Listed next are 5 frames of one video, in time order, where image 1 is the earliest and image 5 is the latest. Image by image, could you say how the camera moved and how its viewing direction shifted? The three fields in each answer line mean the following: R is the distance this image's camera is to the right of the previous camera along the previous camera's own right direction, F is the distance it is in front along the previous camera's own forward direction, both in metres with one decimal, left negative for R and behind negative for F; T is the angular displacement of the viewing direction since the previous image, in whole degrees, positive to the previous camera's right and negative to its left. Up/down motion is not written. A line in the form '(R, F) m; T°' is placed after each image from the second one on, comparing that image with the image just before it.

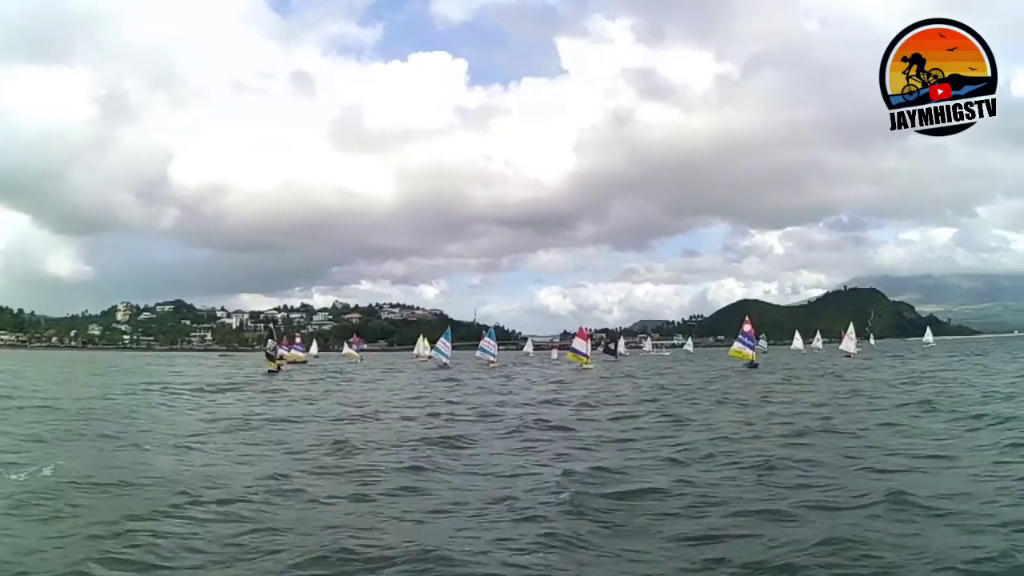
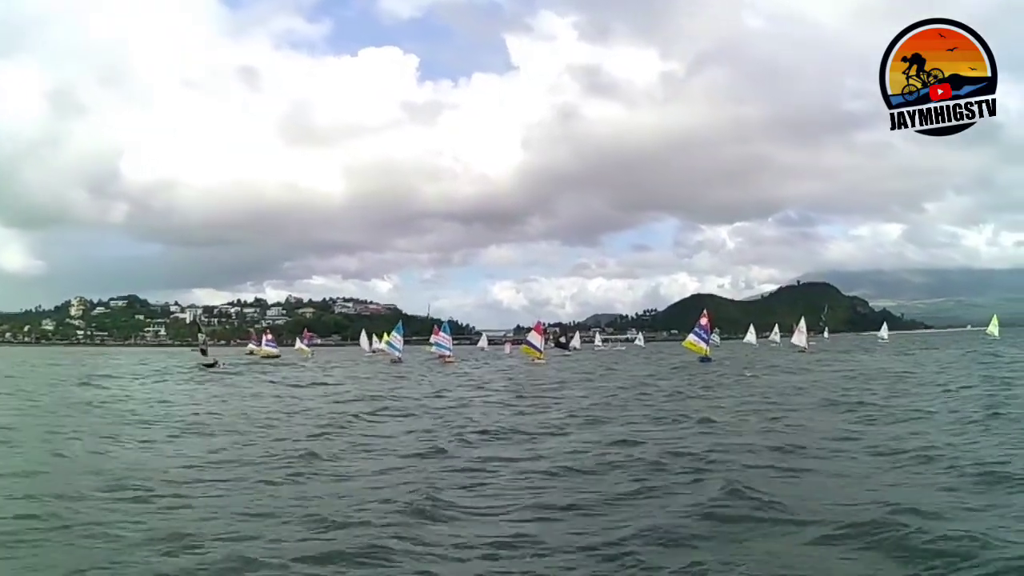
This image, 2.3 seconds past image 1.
(-1.1, -0.6) m; +3°
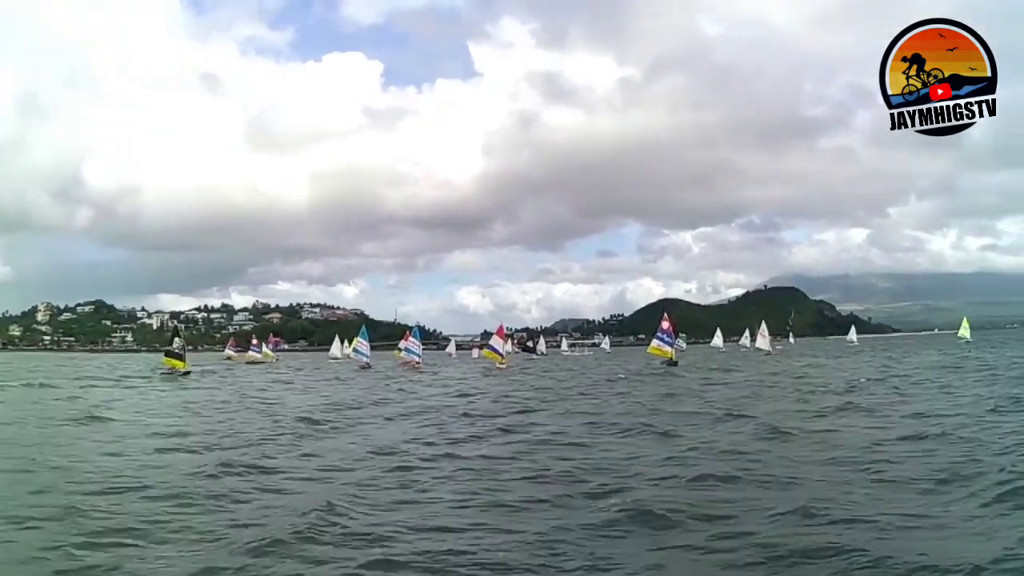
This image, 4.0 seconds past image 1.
(-1.5, +0.5) m; +2°
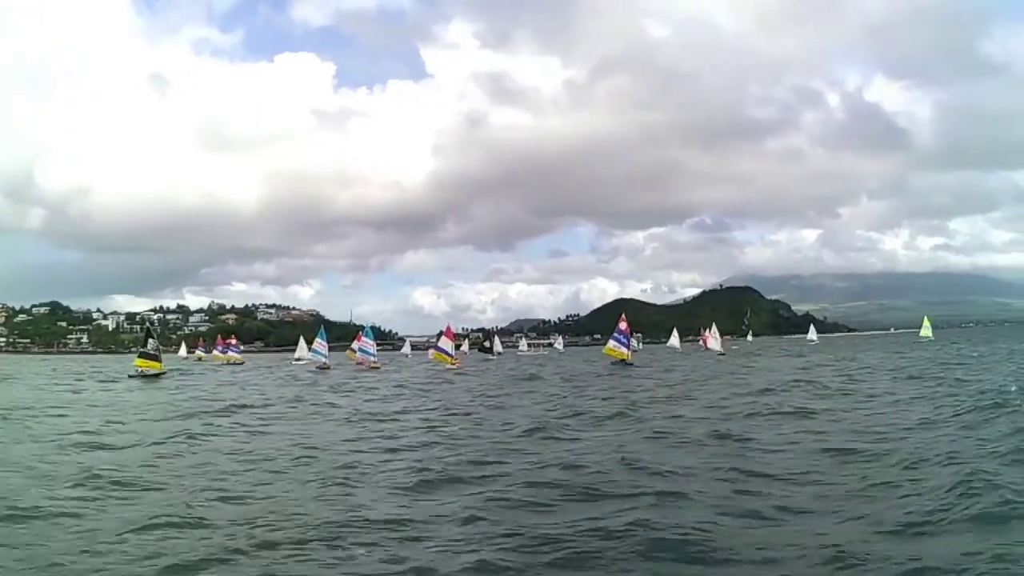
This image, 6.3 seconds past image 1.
(-2.0, +0.1) m; +2°
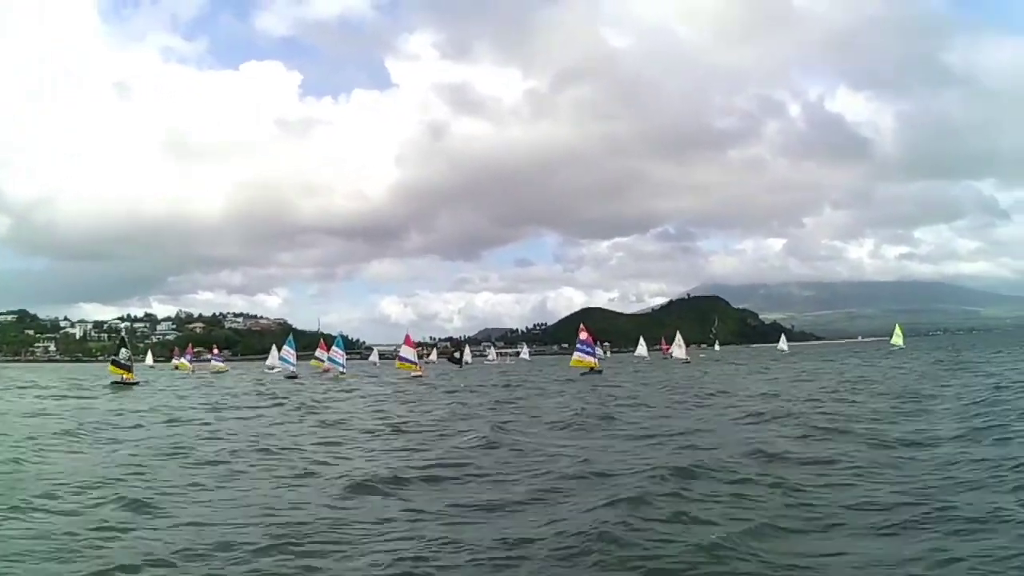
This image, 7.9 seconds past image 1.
(-0.7, +0.1) m; +2°
